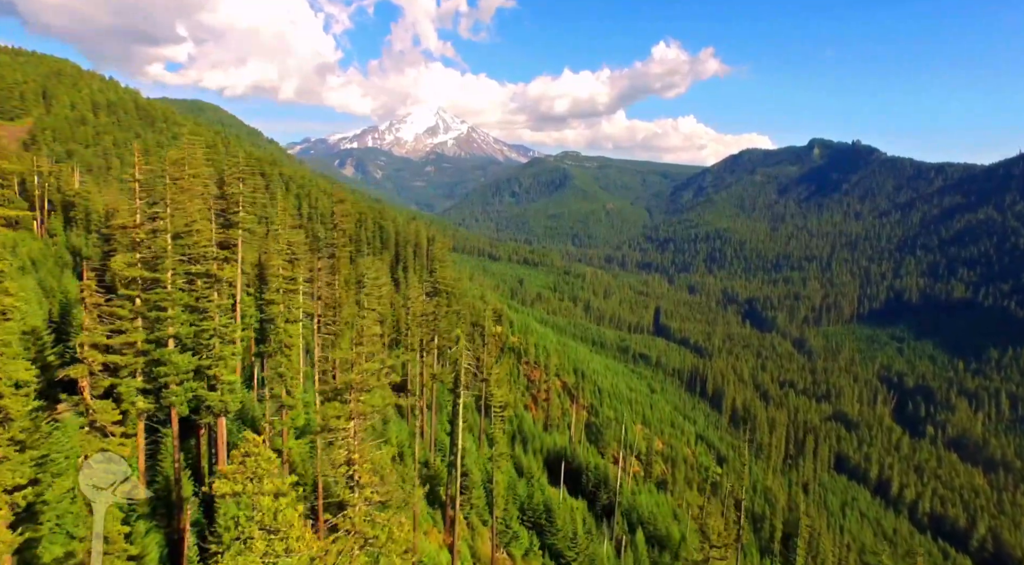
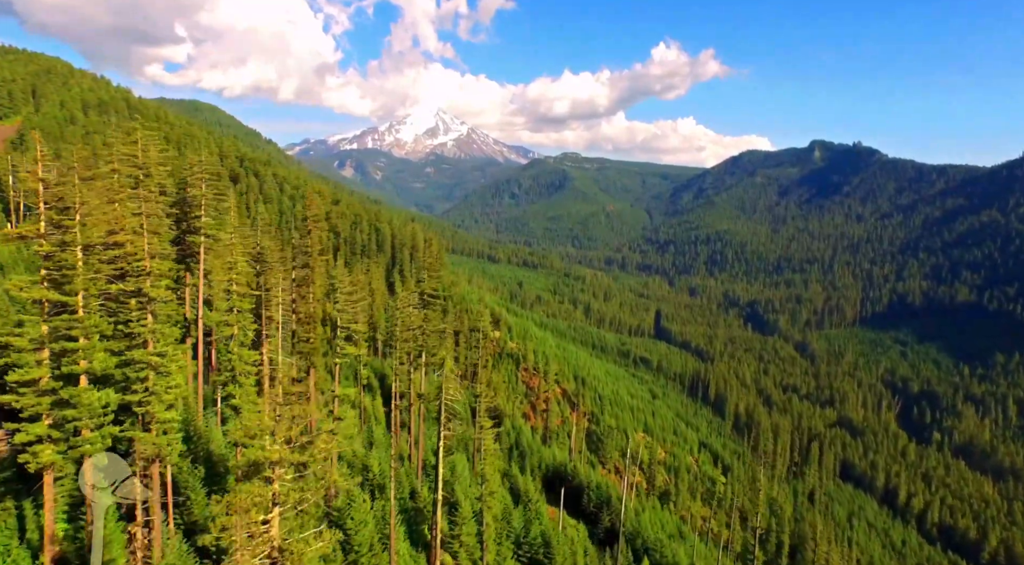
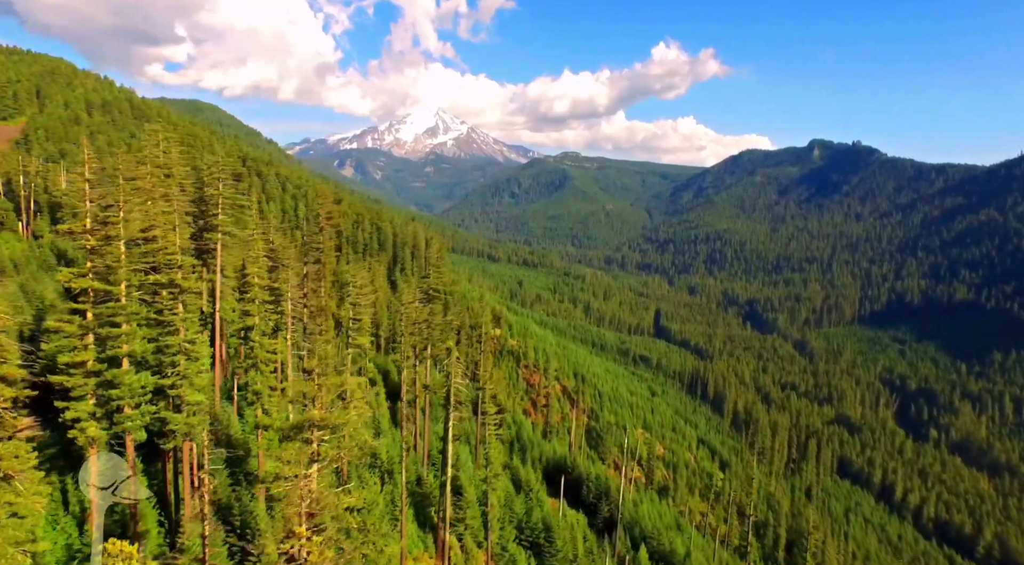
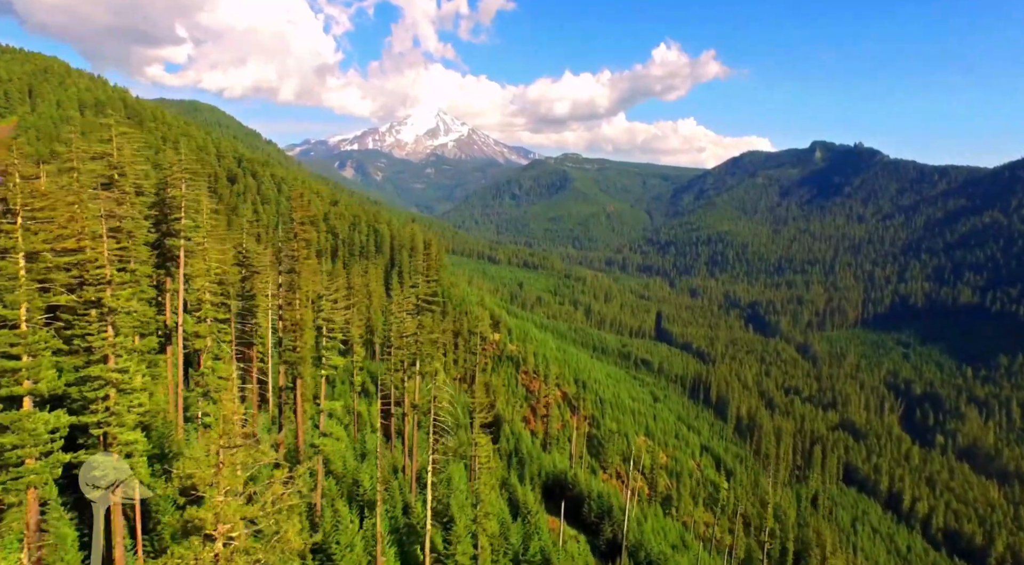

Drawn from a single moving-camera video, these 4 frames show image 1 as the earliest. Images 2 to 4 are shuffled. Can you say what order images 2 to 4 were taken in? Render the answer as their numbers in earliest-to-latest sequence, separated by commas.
3, 2, 4
